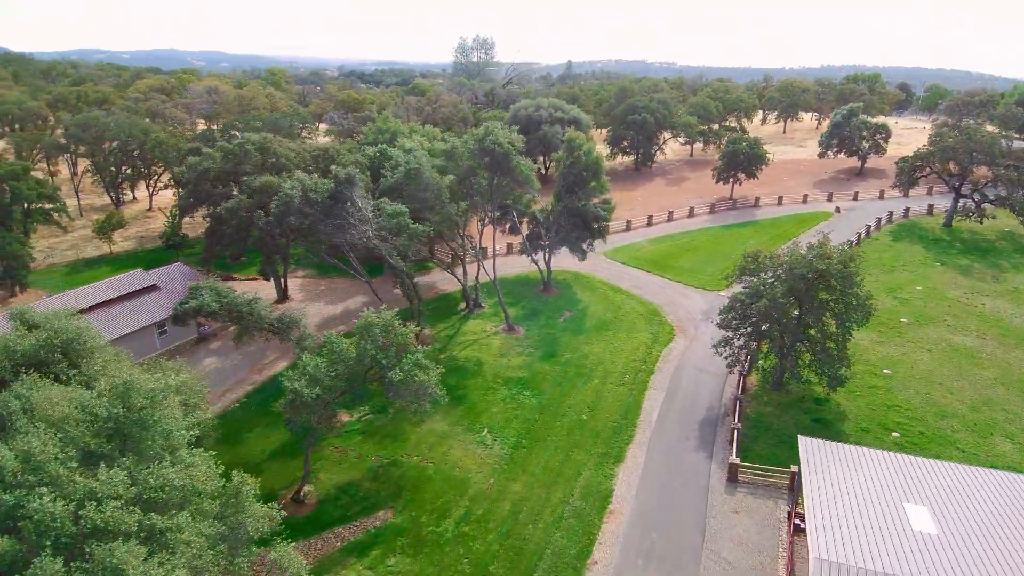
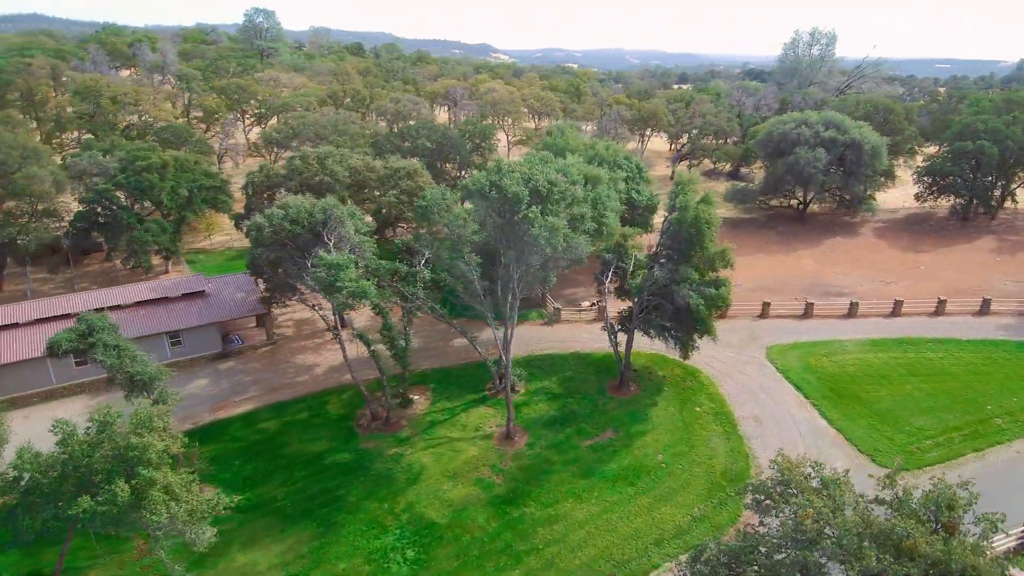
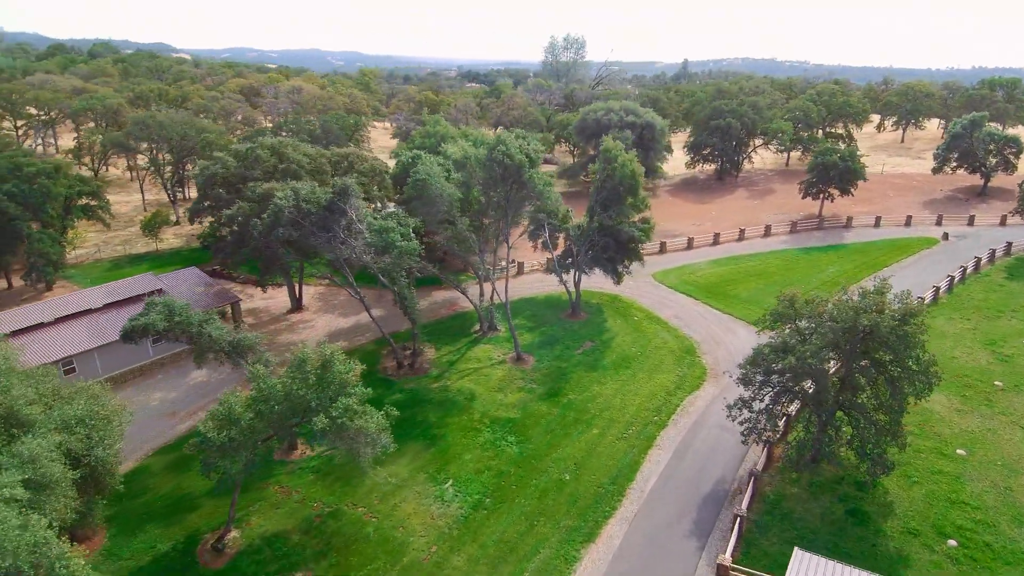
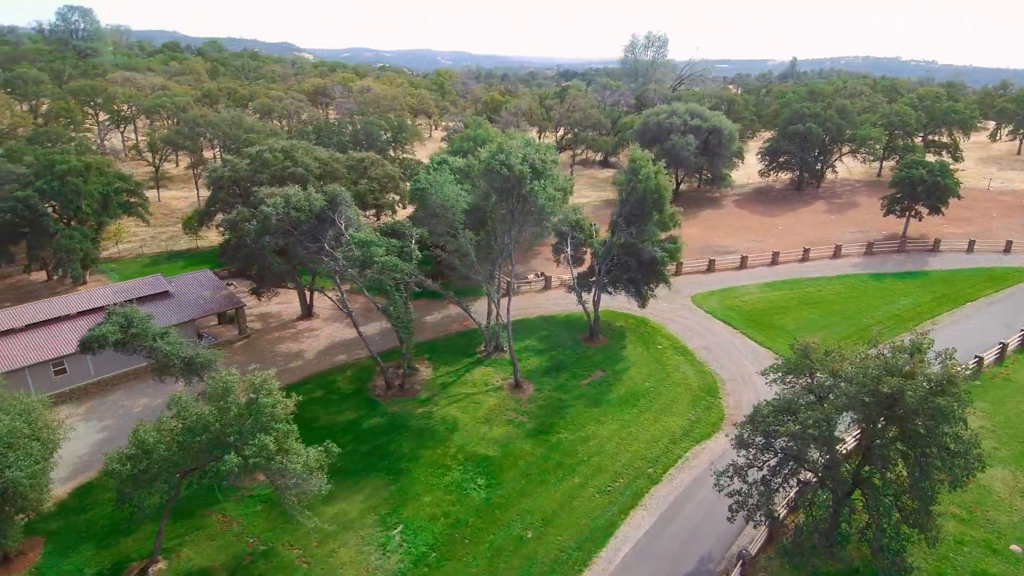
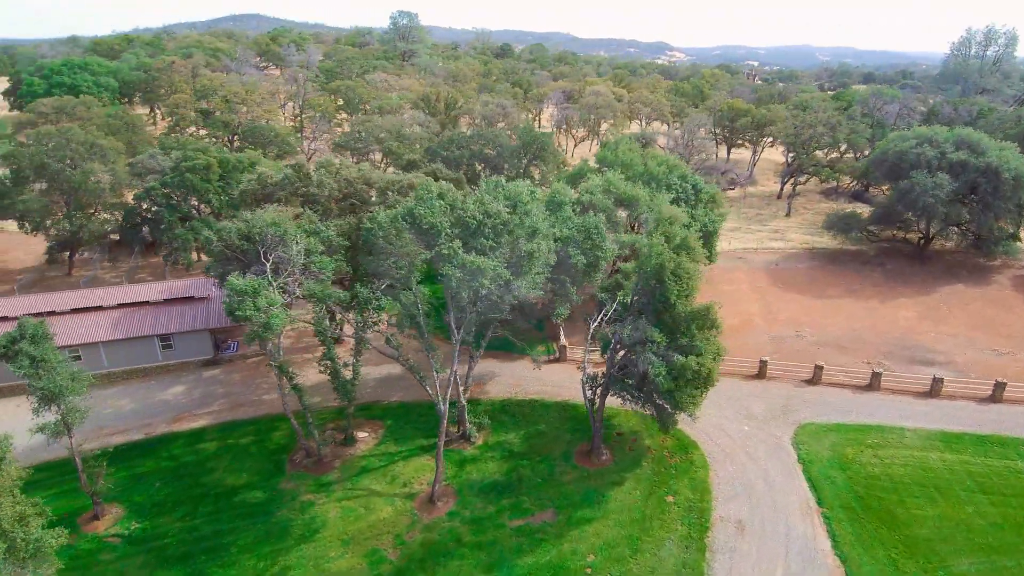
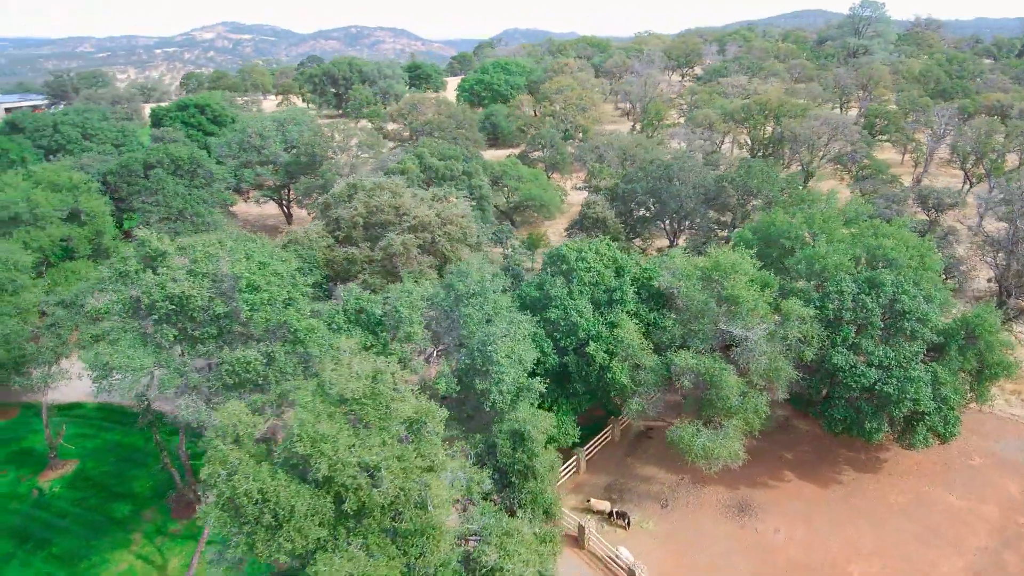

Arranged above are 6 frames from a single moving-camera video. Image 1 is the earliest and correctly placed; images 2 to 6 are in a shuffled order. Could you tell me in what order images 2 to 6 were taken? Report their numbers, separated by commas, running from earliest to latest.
3, 4, 2, 5, 6
